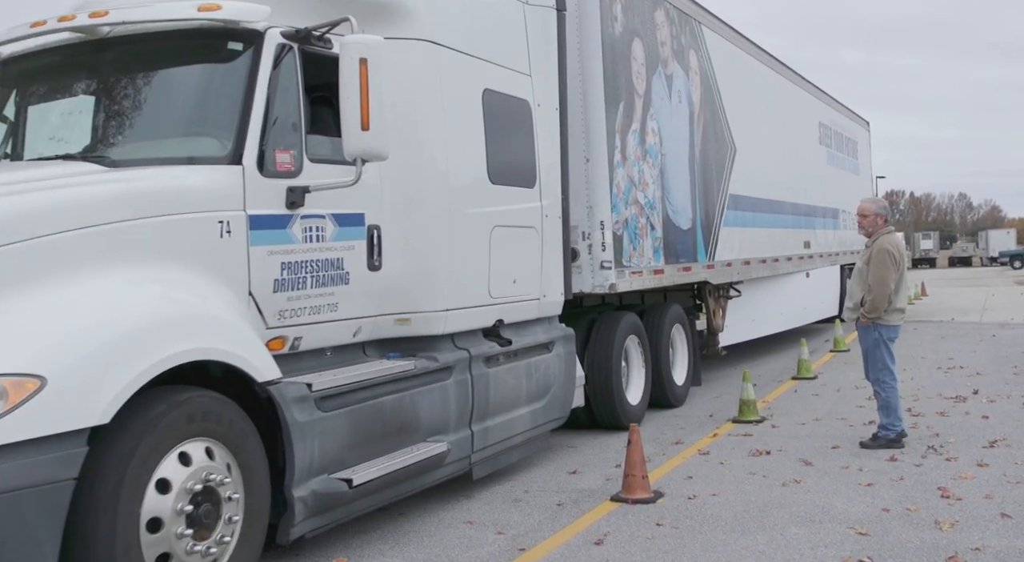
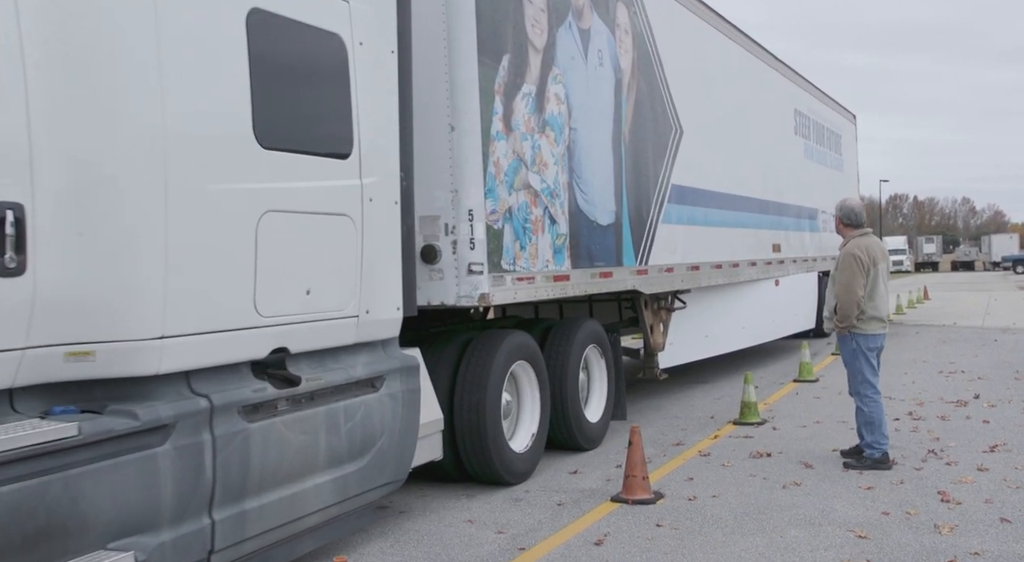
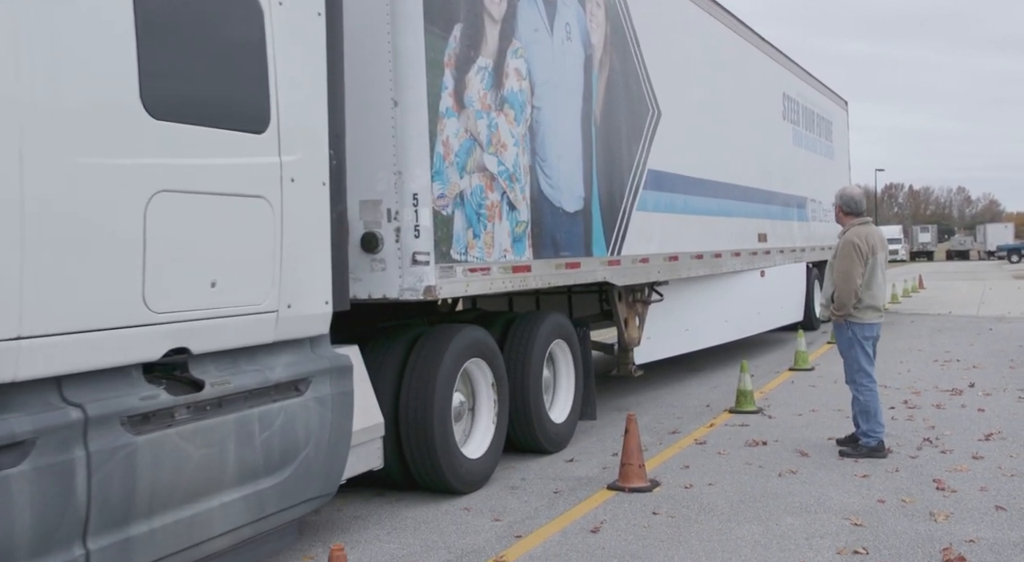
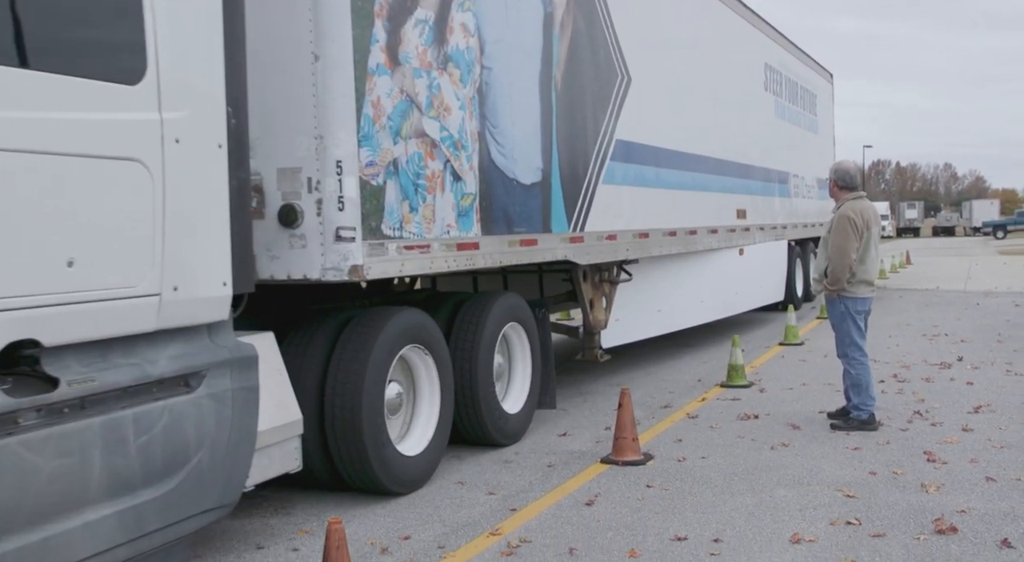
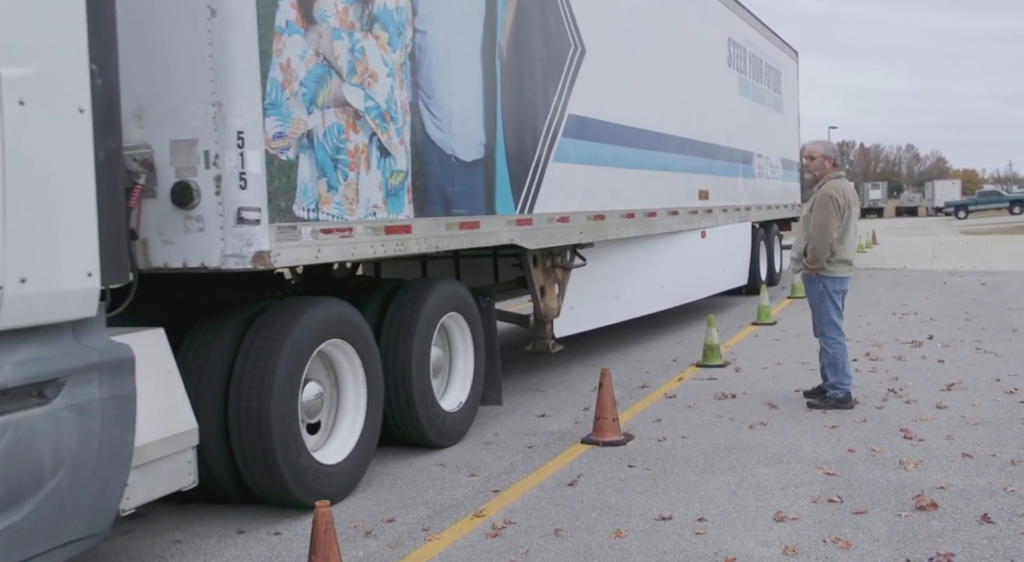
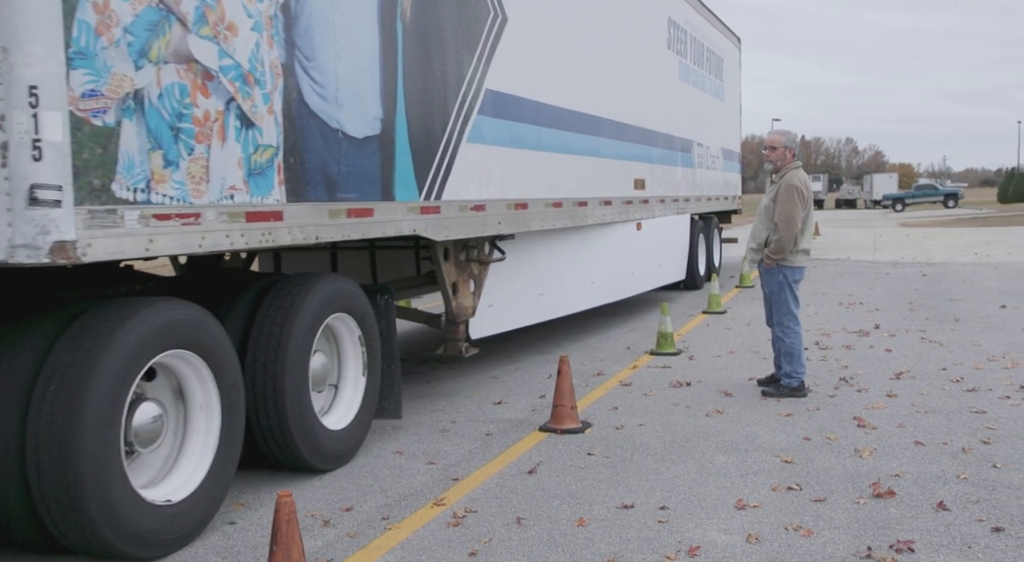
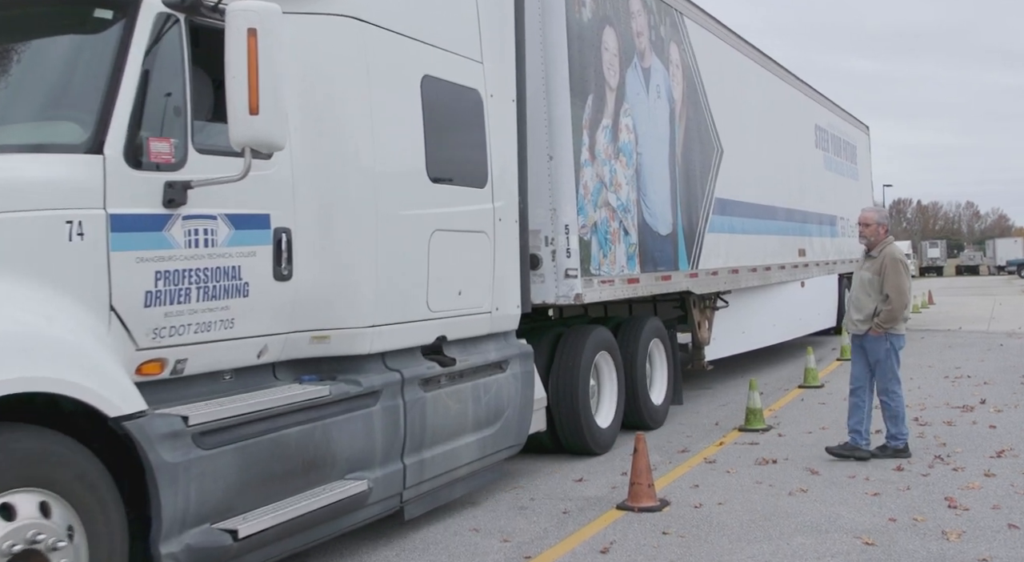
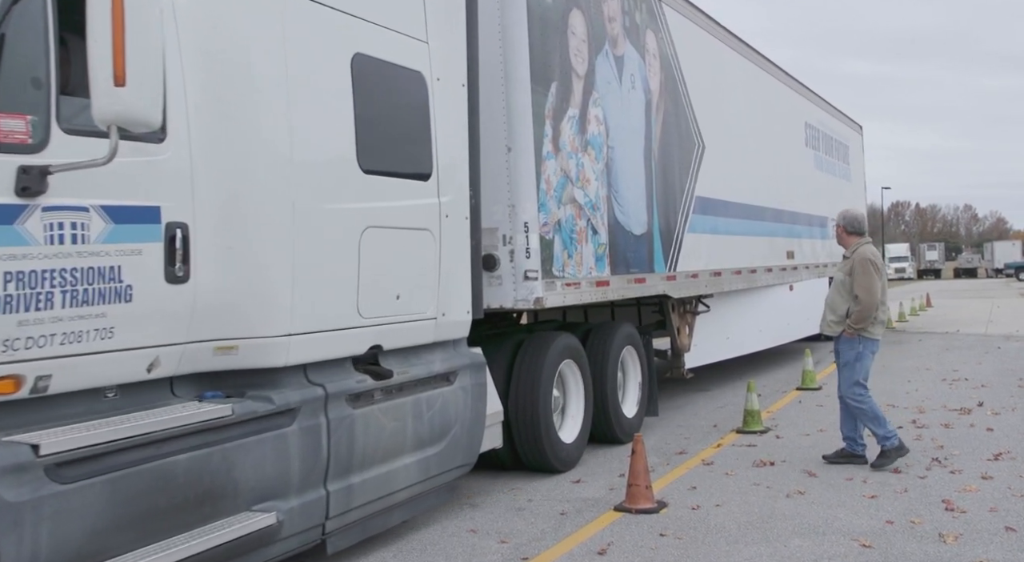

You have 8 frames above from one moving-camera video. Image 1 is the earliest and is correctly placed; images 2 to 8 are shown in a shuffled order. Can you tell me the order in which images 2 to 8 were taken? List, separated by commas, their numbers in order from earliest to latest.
7, 8, 2, 3, 4, 5, 6
